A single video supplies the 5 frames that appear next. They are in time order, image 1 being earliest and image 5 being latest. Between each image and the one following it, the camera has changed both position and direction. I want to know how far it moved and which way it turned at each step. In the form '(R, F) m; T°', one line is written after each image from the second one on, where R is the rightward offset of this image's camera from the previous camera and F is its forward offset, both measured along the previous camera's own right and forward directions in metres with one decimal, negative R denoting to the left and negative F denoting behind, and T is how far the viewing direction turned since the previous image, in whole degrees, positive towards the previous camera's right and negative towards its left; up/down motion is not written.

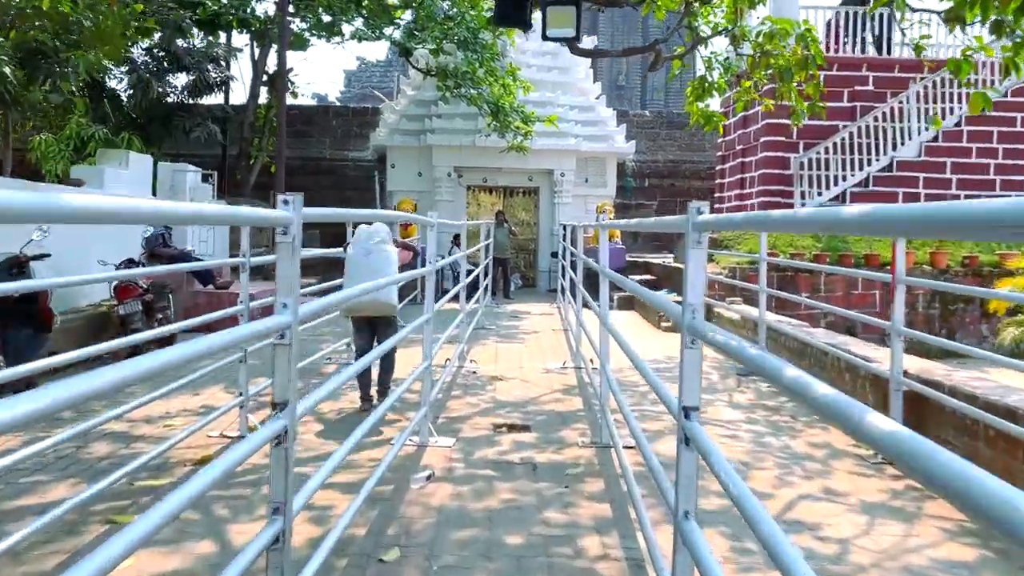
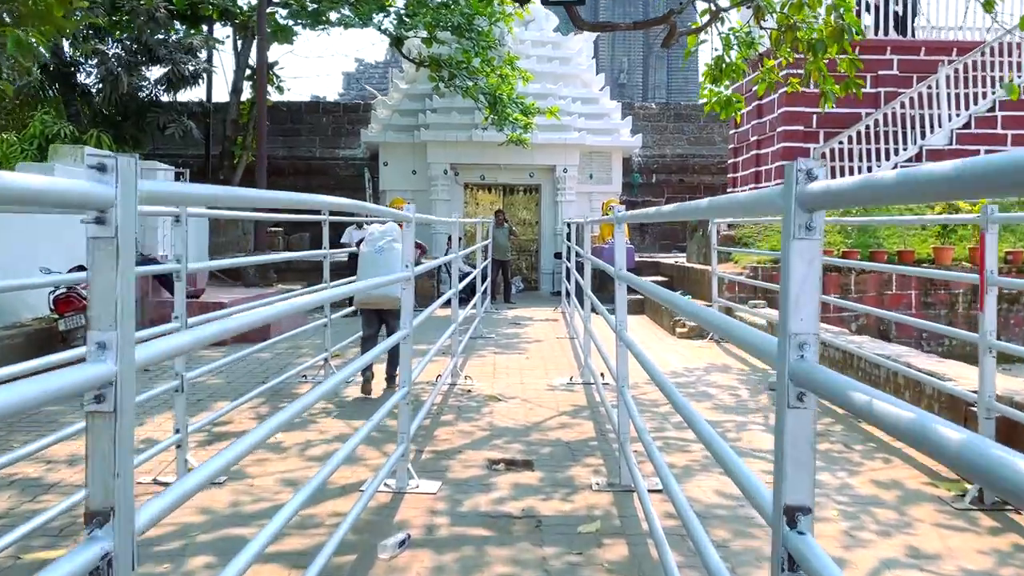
(0.0, +0.8) m; 0°
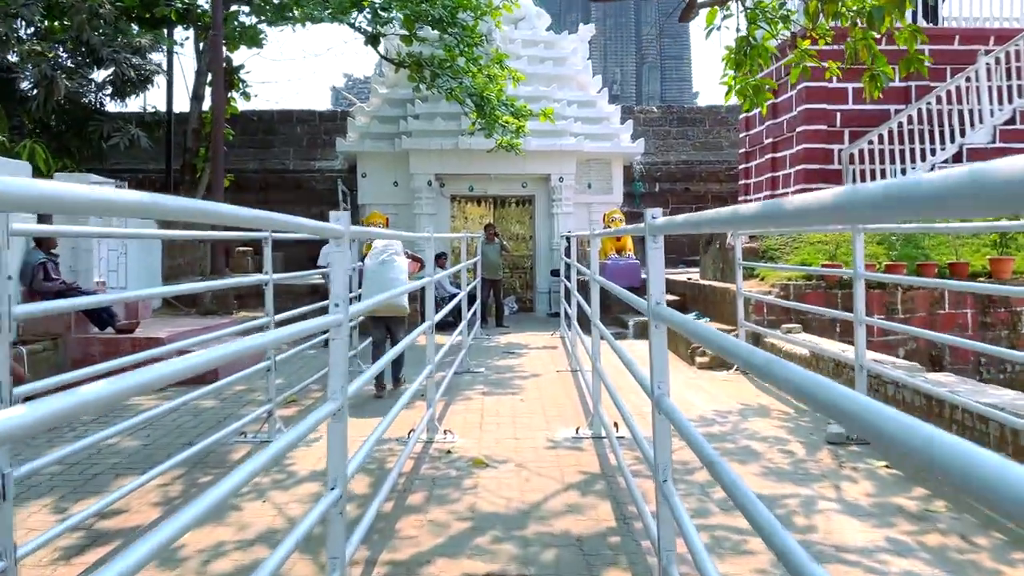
(0.0, +1.2) m; 0°
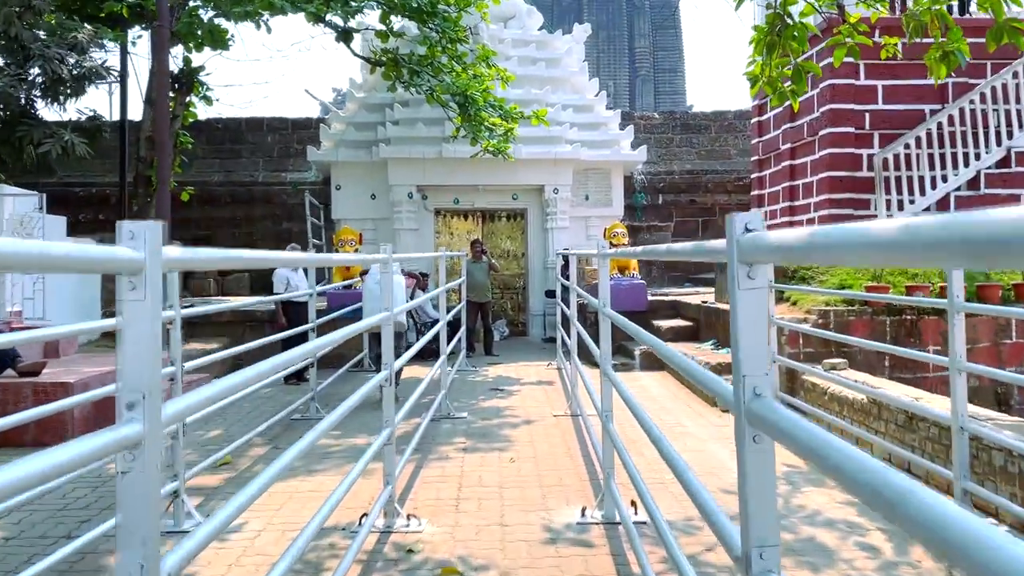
(0.0, +1.2) m; 0°
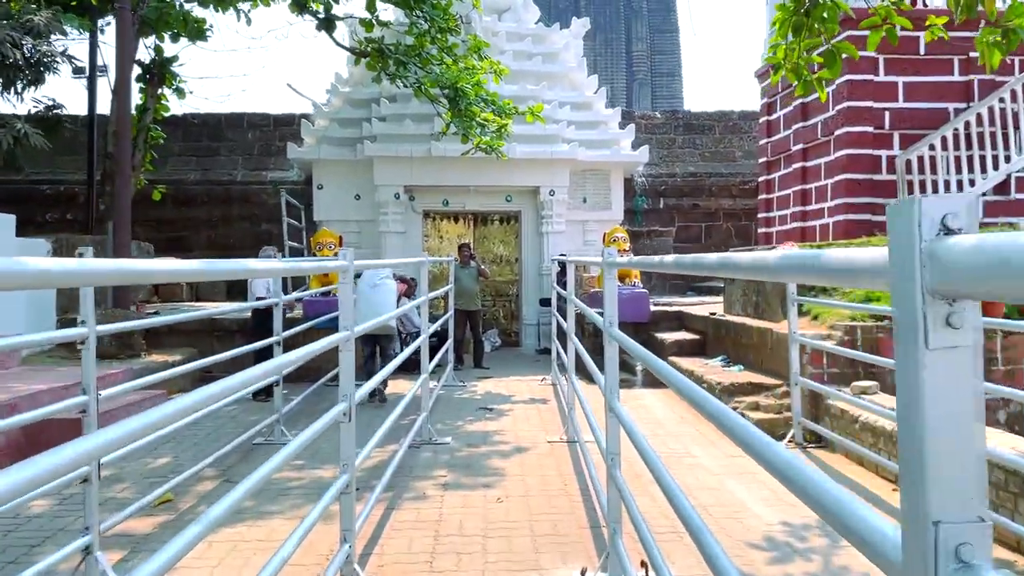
(0.0, +0.7) m; 0°
